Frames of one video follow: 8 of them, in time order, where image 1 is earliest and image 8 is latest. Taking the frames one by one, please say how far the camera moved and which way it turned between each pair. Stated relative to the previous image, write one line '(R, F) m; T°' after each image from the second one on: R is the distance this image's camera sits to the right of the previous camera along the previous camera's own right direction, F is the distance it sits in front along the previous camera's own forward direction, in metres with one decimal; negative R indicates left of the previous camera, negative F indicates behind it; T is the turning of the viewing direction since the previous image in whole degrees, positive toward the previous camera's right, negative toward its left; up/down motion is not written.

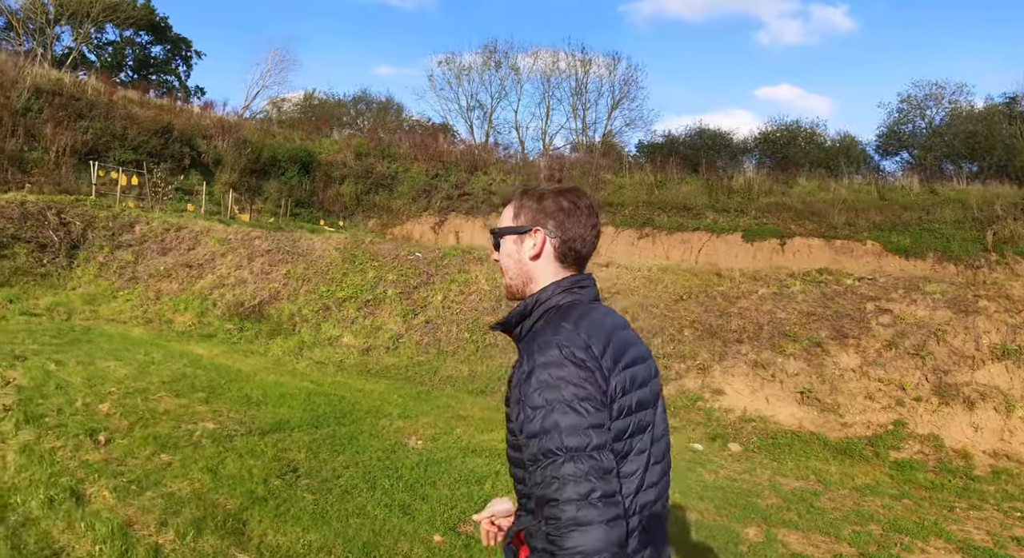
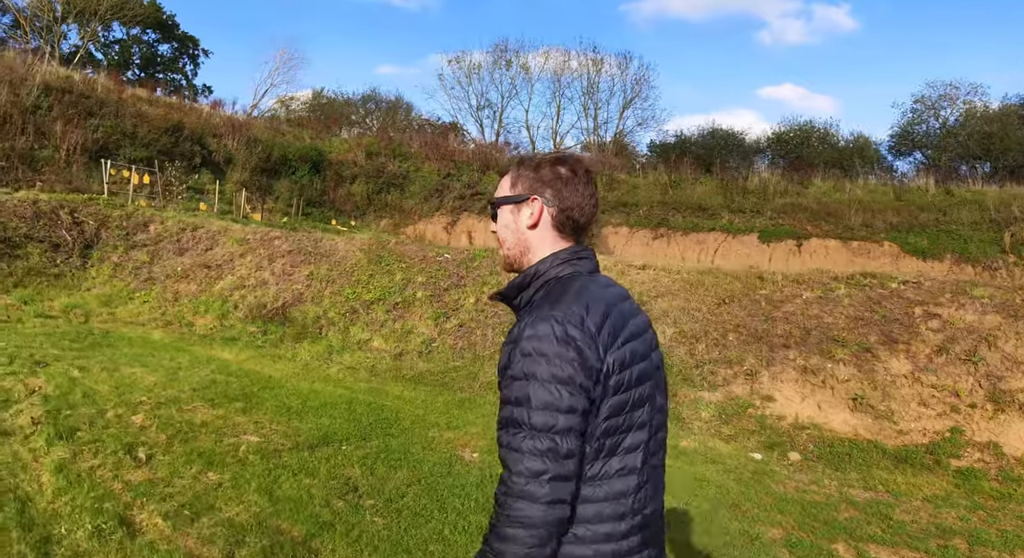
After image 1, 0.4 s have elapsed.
(-0.5, +0.4) m; 0°
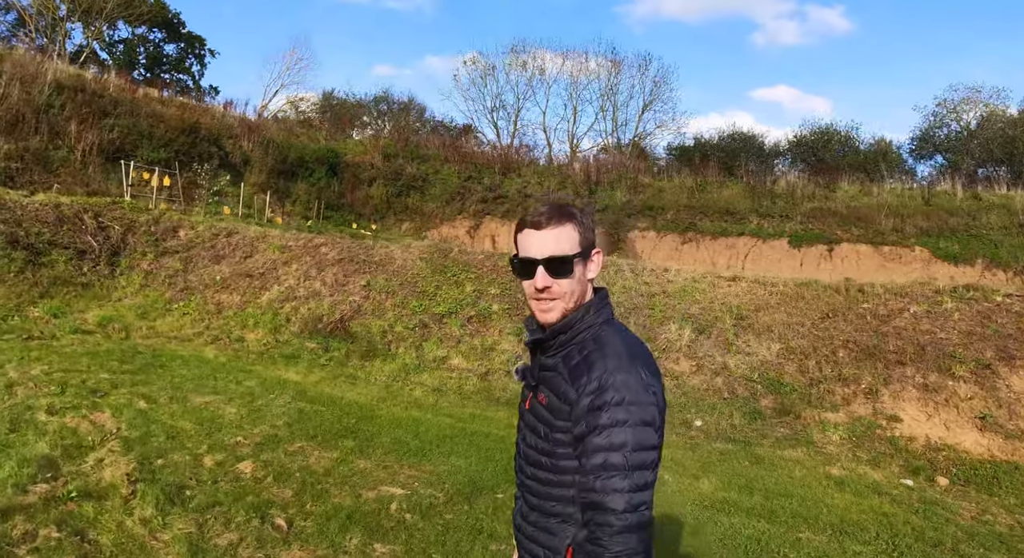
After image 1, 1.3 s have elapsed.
(-1.4, +0.9) m; +1°
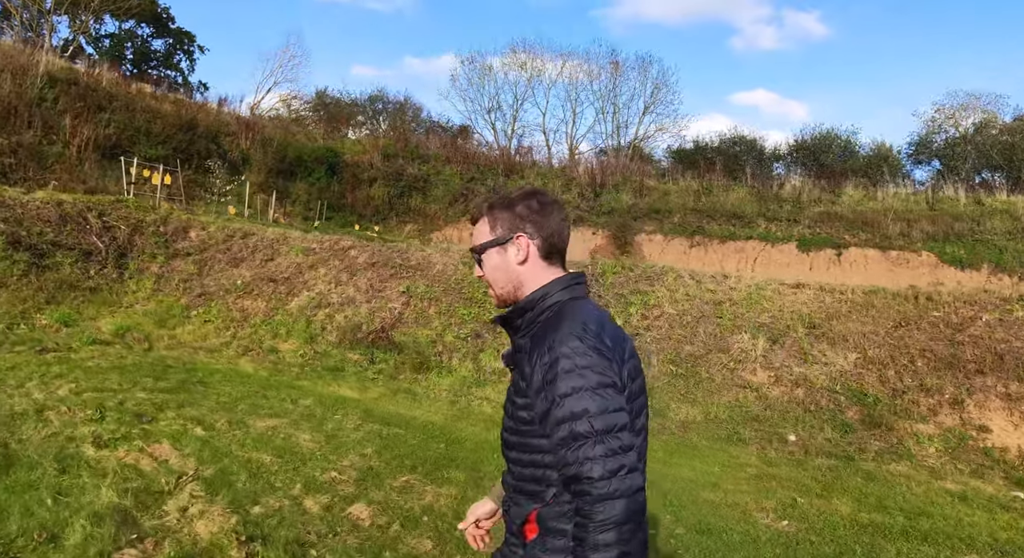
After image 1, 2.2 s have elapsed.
(-1.1, +0.8) m; +2°
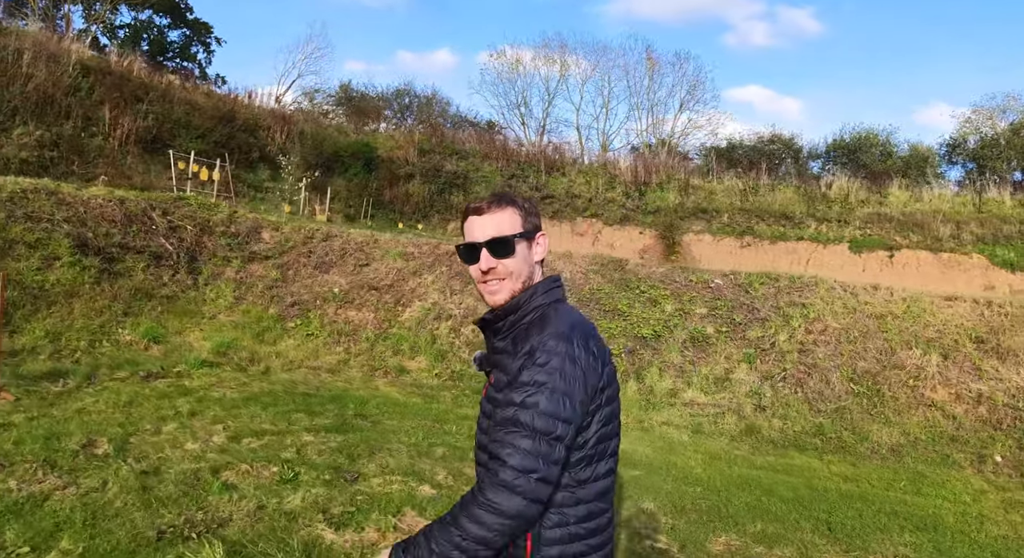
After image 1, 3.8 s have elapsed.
(-2.1, +1.2) m; +1°
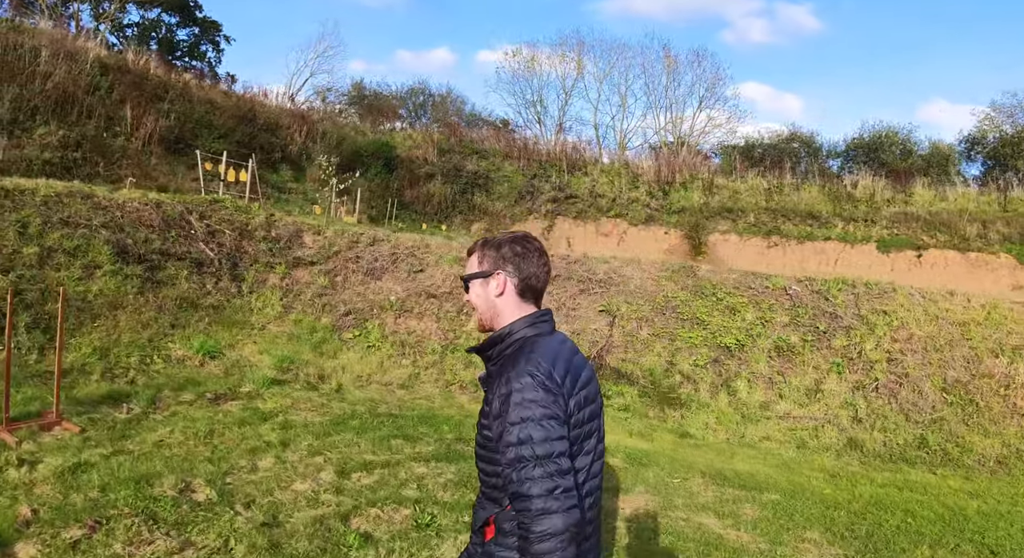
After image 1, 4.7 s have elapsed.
(-1.0, +0.6) m; 0°
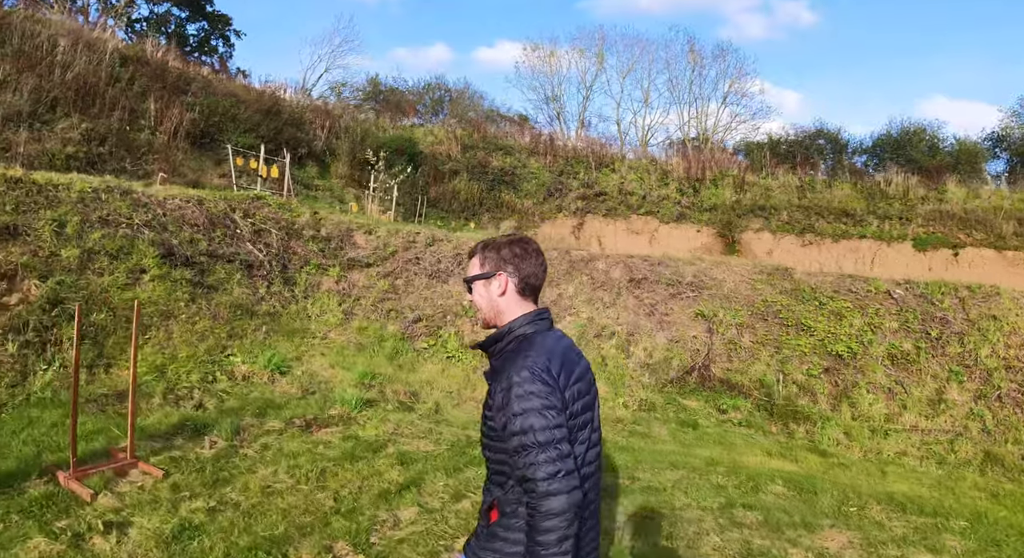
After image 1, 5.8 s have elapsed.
(-1.2, +0.9) m; 0°
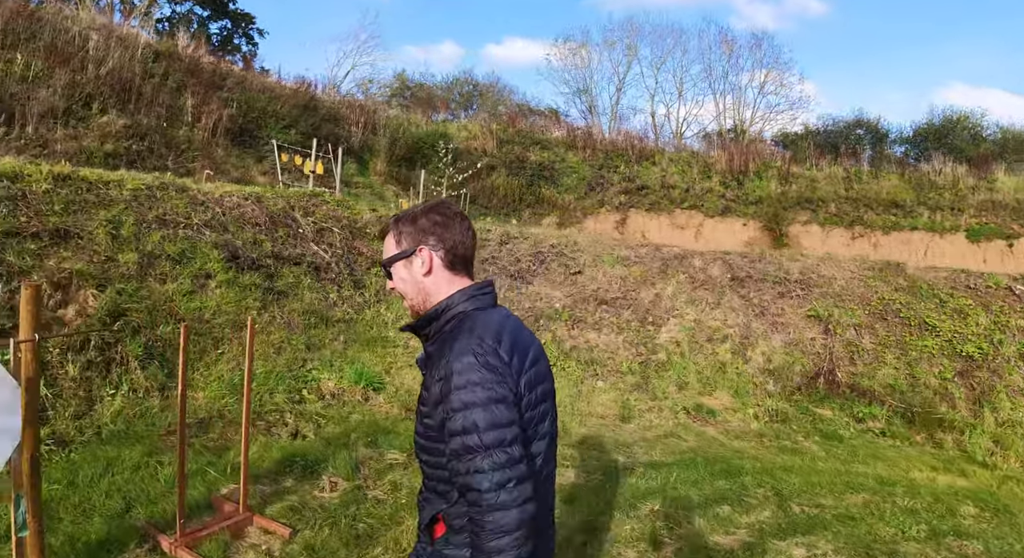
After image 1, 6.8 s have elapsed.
(-1.0, +0.7) m; -1°
